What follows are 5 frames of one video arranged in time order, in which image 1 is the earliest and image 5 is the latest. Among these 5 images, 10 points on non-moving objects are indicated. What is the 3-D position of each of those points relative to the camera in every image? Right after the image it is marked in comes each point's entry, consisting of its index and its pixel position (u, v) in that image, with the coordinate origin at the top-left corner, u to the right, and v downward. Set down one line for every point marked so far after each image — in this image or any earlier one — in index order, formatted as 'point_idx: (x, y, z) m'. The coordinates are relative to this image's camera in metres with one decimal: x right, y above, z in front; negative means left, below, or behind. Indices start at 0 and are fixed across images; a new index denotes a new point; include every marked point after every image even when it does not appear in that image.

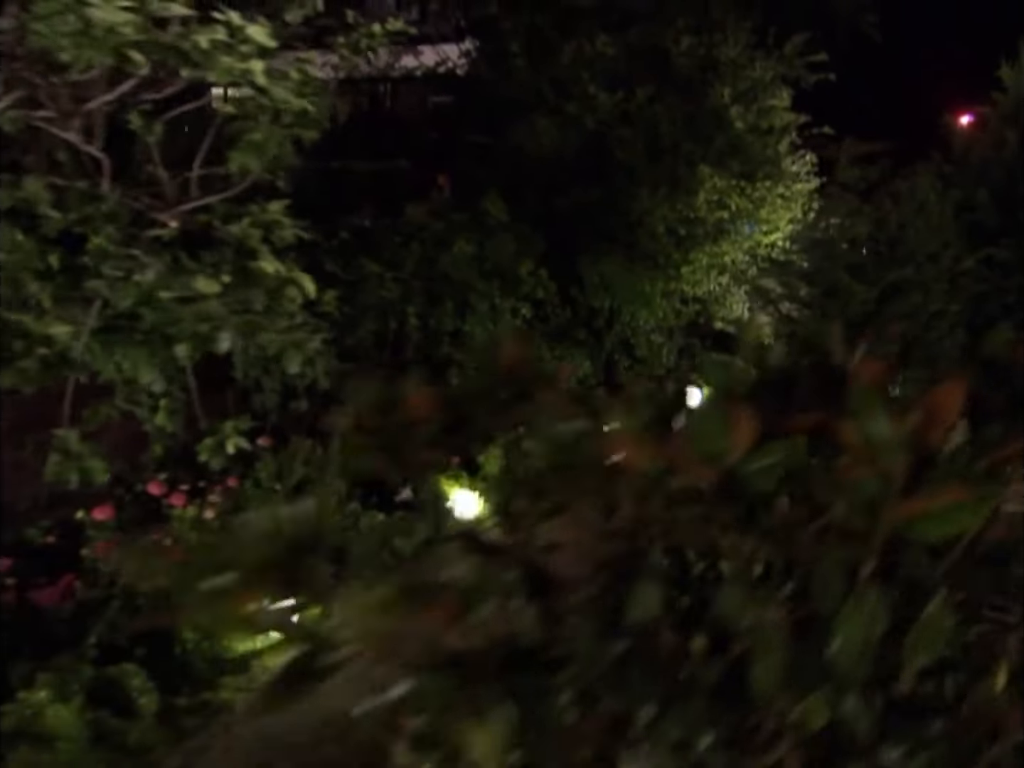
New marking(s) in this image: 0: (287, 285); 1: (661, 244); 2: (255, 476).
0: (-1.6, +0.7, +5.4) m
1: (+2.3, +2.1, +11.7) m
2: (-2.6, -0.9, +8.0) m
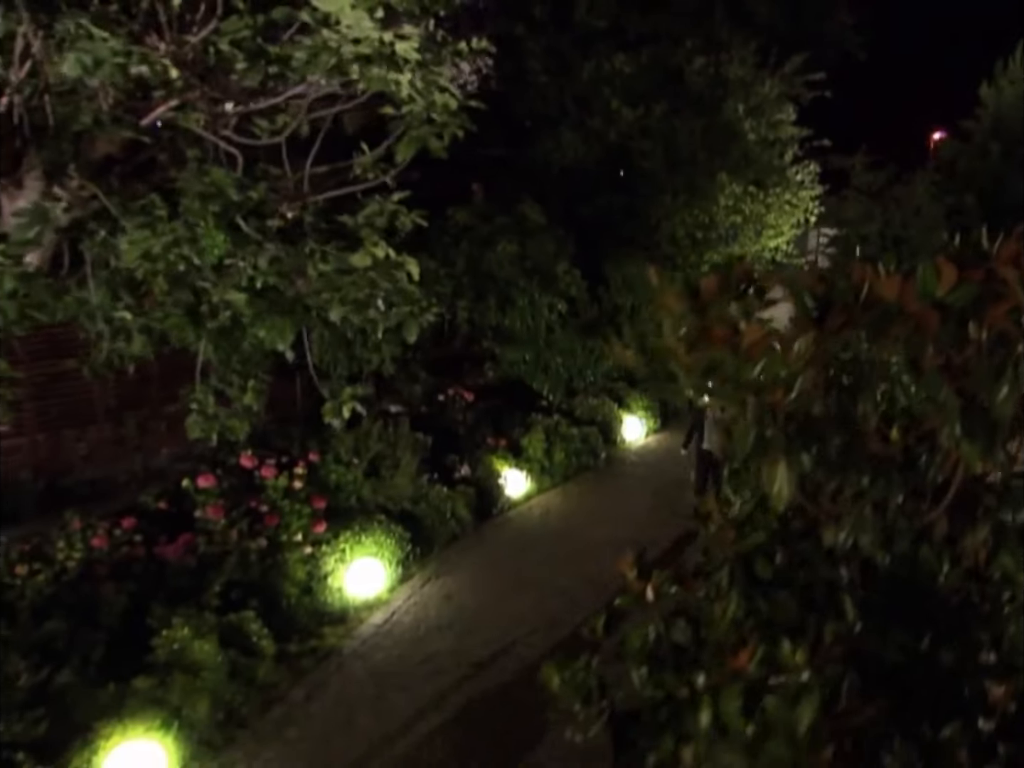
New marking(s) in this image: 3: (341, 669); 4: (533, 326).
0: (-0.9, +1.0, +6.2) m
1: (+2.7, +2.2, +12.7) m
2: (-2.0, -0.8, +8.7) m
3: (-1.5, -2.5, +6.8) m
4: (+0.3, +0.8, +11.1) m
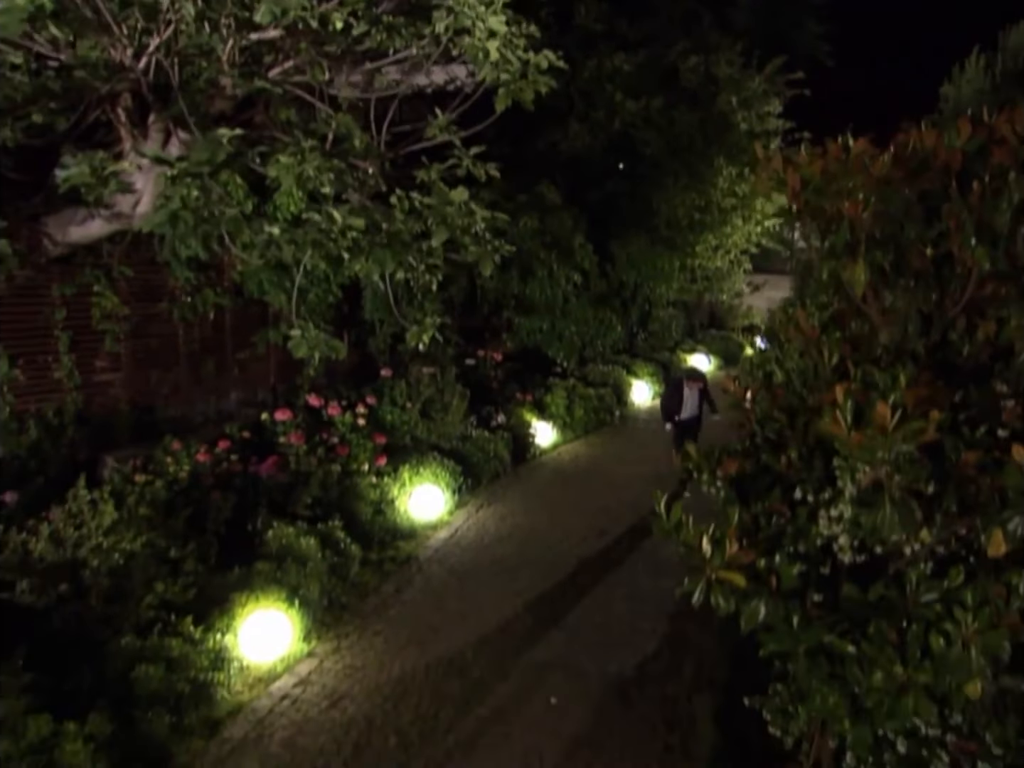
0: (-0.3, +1.6, +7.2) m
1: (+3.0, +2.8, +13.8) m
2: (-1.5, -0.2, +9.6) m
3: (-0.9, -1.8, +7.7) m
4: (+0.6, +1.4, +12.1) m
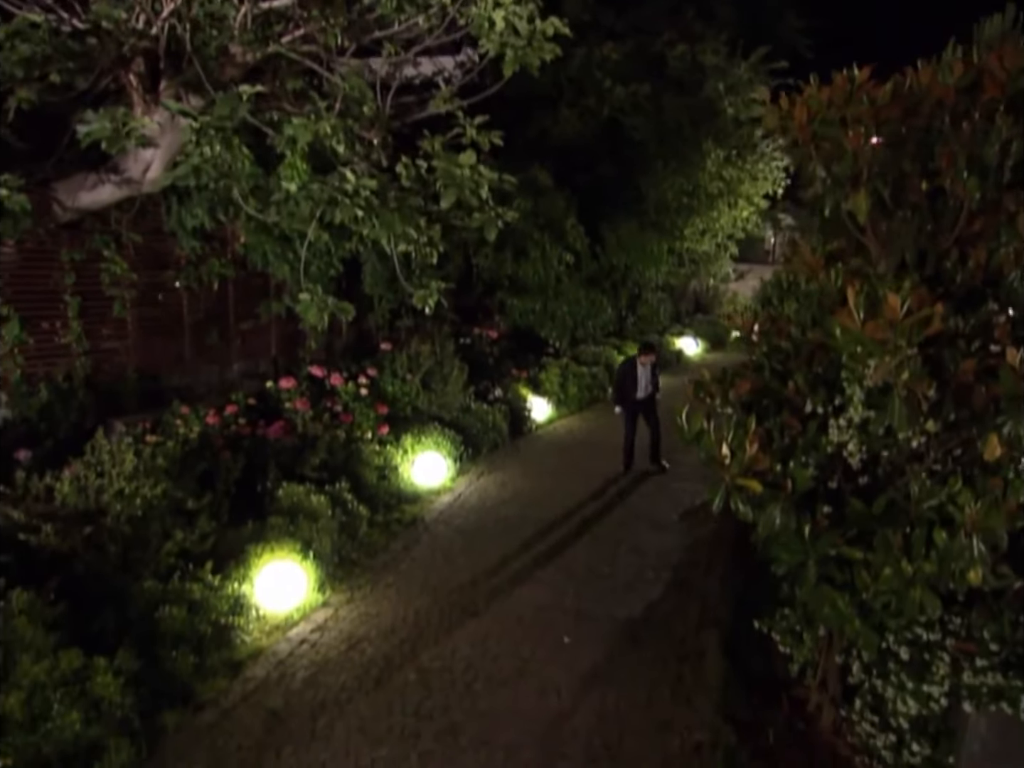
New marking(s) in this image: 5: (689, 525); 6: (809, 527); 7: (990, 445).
0: (-0.3, +2.0, +7.4) m
1: (+2.8, +3.1, +14.1) m
2: (-1.5, +0.2, +9.7) m
3: (-0.9, -1.5, +7.8) m
4: (+0.5, +1.7, +12.3) m
5: (+1.8, -1.4, +7.8) m
6: (+1.6, -0.7, +4.0) m
7: (+2.2, -0.3, +3.6) m
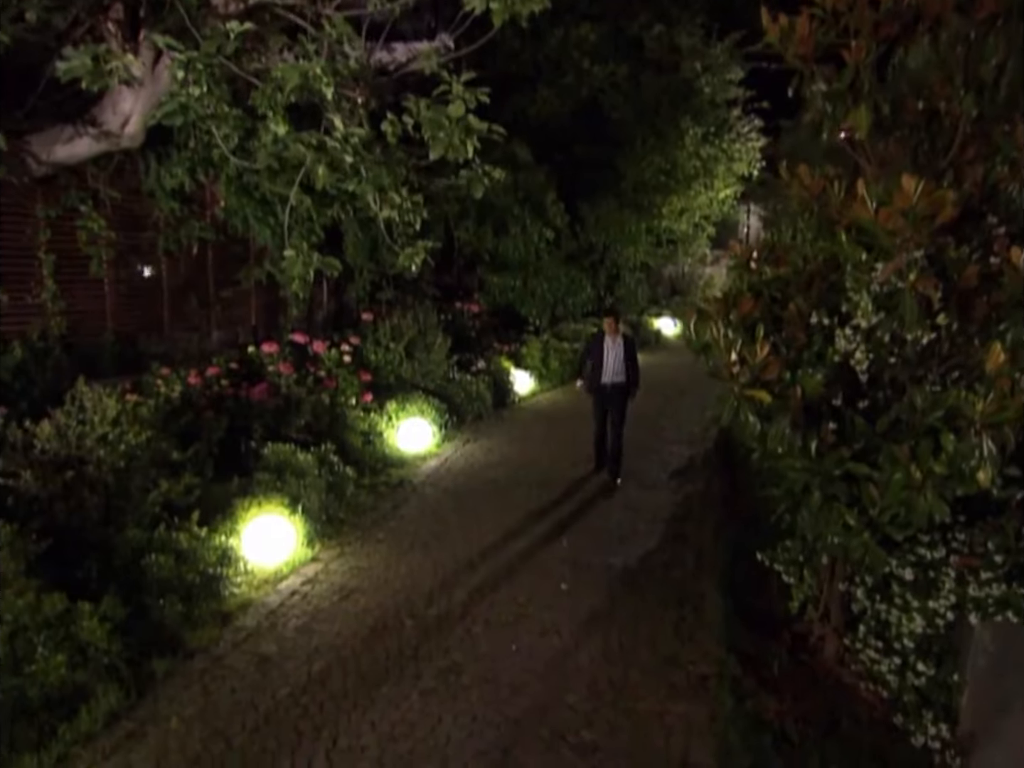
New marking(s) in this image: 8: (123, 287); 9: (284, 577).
0: (-0.4, +2.4, +7.3) m
1: (+2.4, +3.5, +14.2) m
2: (-1.7, +0.6, +9.6) m
3: (-1.0, -1.1, +7.7) m
4: (+0.2, +2.1, +12.3) m
5: (+1.7, -1.0, +7.8) m
6: (+1.6, -0.3, +4.0) m
7: (+2.3, +0.2, +3.6) m
8: (-4.1, +1.0, +8.1) m
9: (-1.8, -1.5, +6.0) m
